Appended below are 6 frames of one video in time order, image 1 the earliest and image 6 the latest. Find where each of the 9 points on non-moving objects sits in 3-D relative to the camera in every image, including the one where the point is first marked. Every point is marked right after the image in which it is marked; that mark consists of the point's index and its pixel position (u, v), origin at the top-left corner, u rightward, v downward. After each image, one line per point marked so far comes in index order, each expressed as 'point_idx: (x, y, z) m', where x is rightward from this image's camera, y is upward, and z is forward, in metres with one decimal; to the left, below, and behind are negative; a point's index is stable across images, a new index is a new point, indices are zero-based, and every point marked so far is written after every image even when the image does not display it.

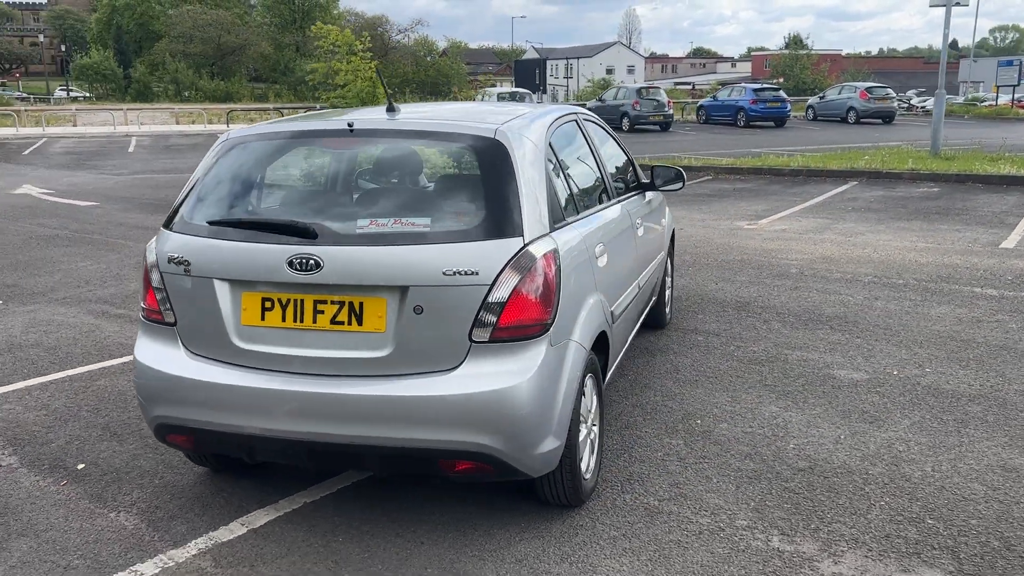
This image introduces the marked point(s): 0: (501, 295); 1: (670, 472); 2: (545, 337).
0: (0.0, 0.0, +2.9) m
1: (+0.7, -0.8, +3.7) m
2: (+0.1, -0.2, +2.9) m
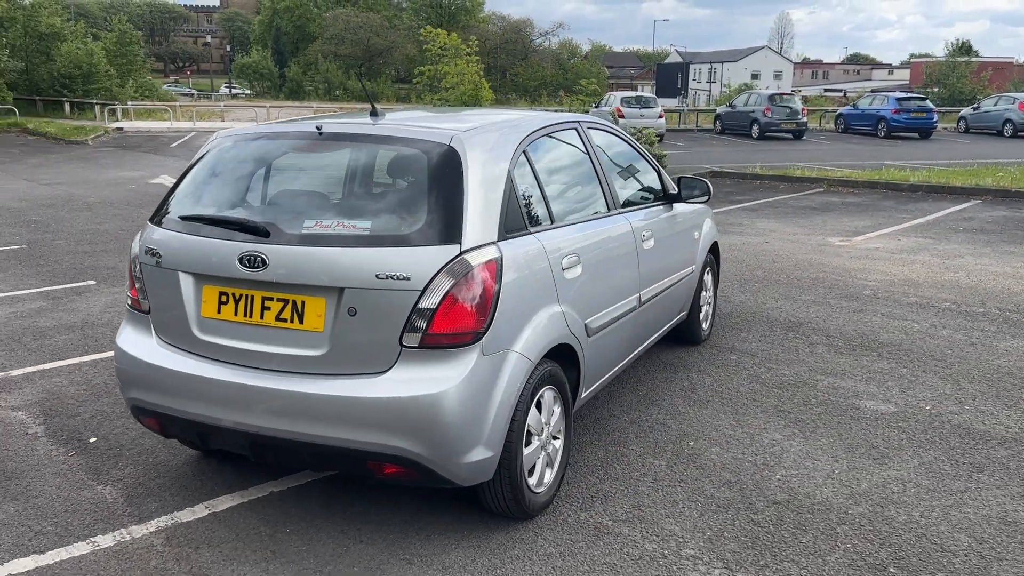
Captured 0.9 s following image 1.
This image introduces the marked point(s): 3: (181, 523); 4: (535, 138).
0: (-0.3, 0.0, +2.9) m
1: (+0.5, -0.9, +3.6) m
2: (-0.1, -0.2, +2.9) m
3: (-1.3, -0.9, +3.4) m
4: (+0.1, +0.7, +3.7) m
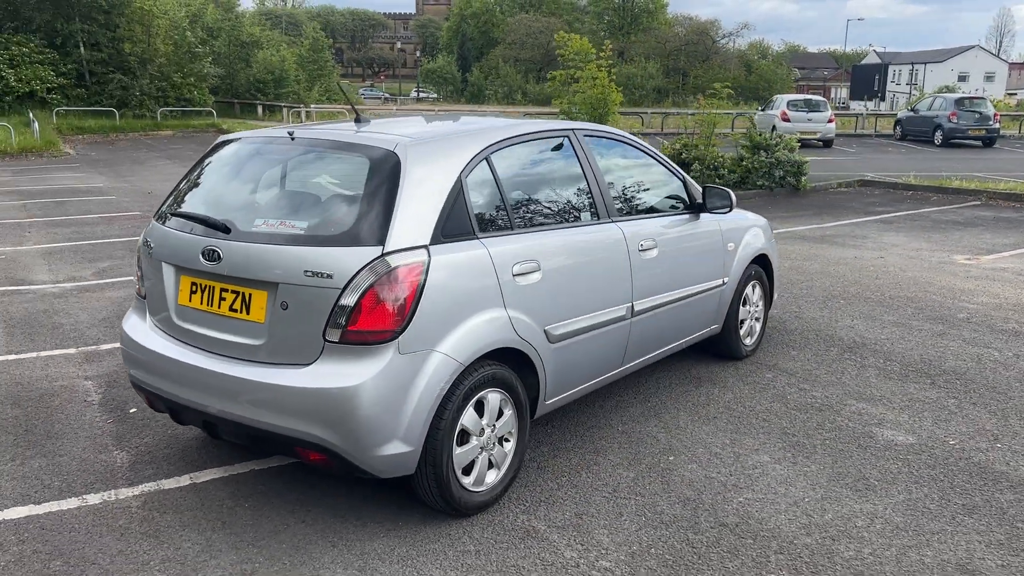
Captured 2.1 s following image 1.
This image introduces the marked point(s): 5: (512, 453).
0: (-0.6, 0.0, +3.0) m
1: (+0.3, -0.9, +3.6) m
2: (-0.4, -0.2, +3.1) m
3: (-1.5, -0.9, +3.7) m
4: (0.0, +0.6, +3.8) m
5: (0.0, -0.7, +3.6) m
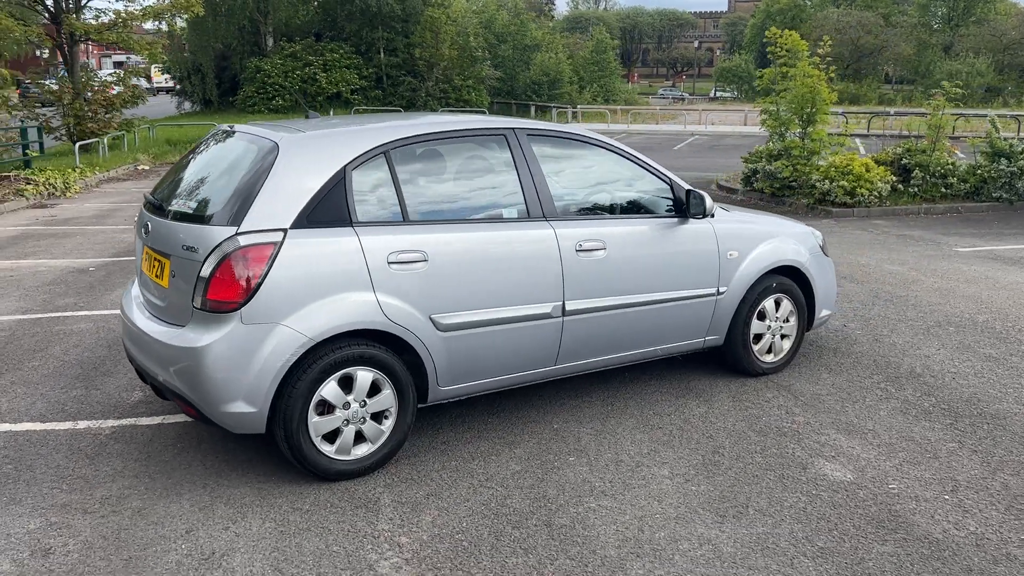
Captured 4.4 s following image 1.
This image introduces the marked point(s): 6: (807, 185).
0: (-1.2, +0.1, +3.5) m
1: (-0.3, -0.9, +3.8) m
2: (-1.1, -0.1, +3.5) m
3: (-1.9, -0.7, +4.5) m
4: (-0.4, +0.7, +4.1) m
5: (-0.6, -0.6, +3.9) m
6: (+4.6, +1.6, +13.5) m
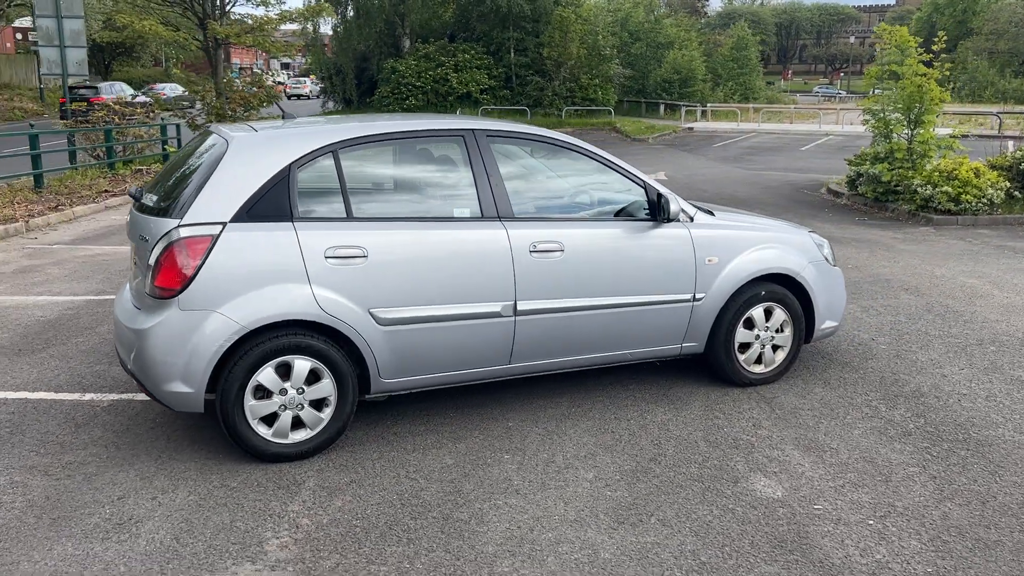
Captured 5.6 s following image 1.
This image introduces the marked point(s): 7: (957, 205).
0: (-1.6, +0.1, +3.8) m
1: (-0.6, -0.8, +3.9) m
2: (-1.5, -0.1, +3.7) m
3: (-2.1, -0.6, +4.9) m
4: (-0.7, +0.7, +4.2) m
5: (-0.9, -0.6, +4.1) m
6: (+5.8, +1.4, +12.7) m
7: (+6.3, +1.2, +12.2) m
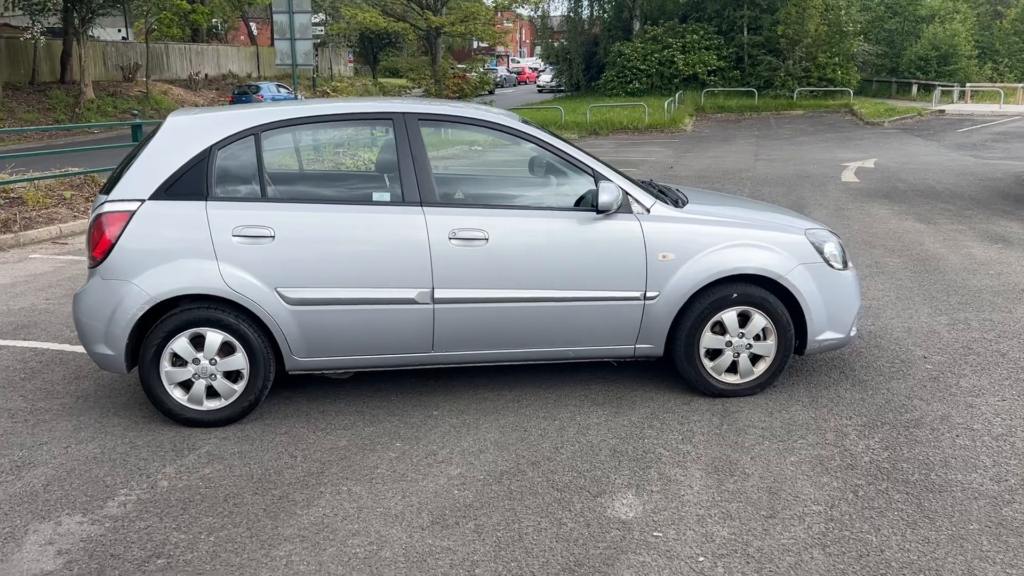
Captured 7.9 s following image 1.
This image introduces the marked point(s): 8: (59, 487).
0: (-2.0, +0.3, +4.2) m
1: (-1.2, -0.7, +4.0) m
2: (-2.0, +0.1, +4.1) m
3: (-2.3, -0.4, +5.4) m
4: (-1.0, +0.8, +4.3) m
5: (-1.3, -0.5, +4.3) m
6: (+7.7, +1.3, +10.6) m
7: (+7.9, +1.0, +10.0) m
8: (-1.9, -0.8, +3.6) m
